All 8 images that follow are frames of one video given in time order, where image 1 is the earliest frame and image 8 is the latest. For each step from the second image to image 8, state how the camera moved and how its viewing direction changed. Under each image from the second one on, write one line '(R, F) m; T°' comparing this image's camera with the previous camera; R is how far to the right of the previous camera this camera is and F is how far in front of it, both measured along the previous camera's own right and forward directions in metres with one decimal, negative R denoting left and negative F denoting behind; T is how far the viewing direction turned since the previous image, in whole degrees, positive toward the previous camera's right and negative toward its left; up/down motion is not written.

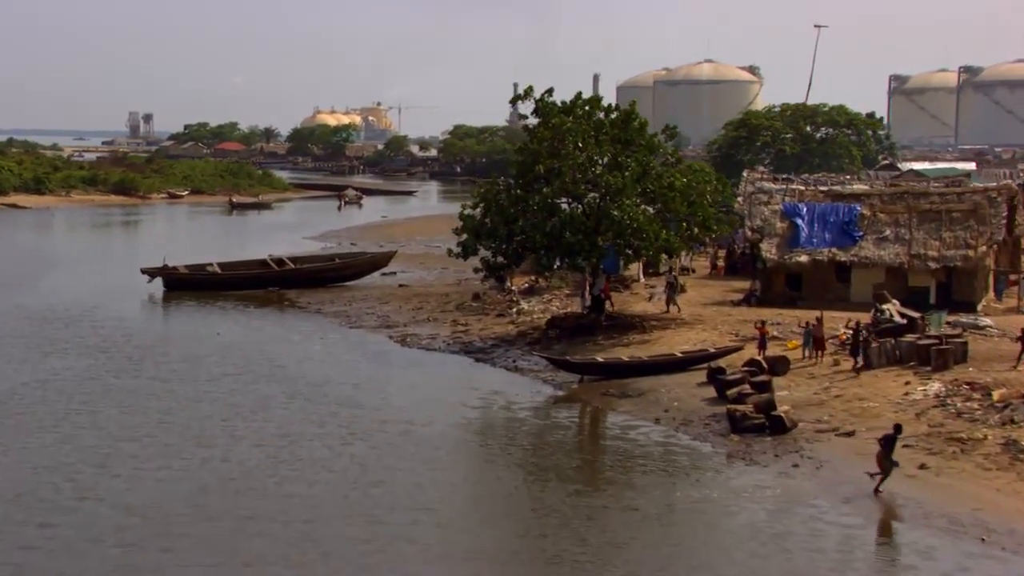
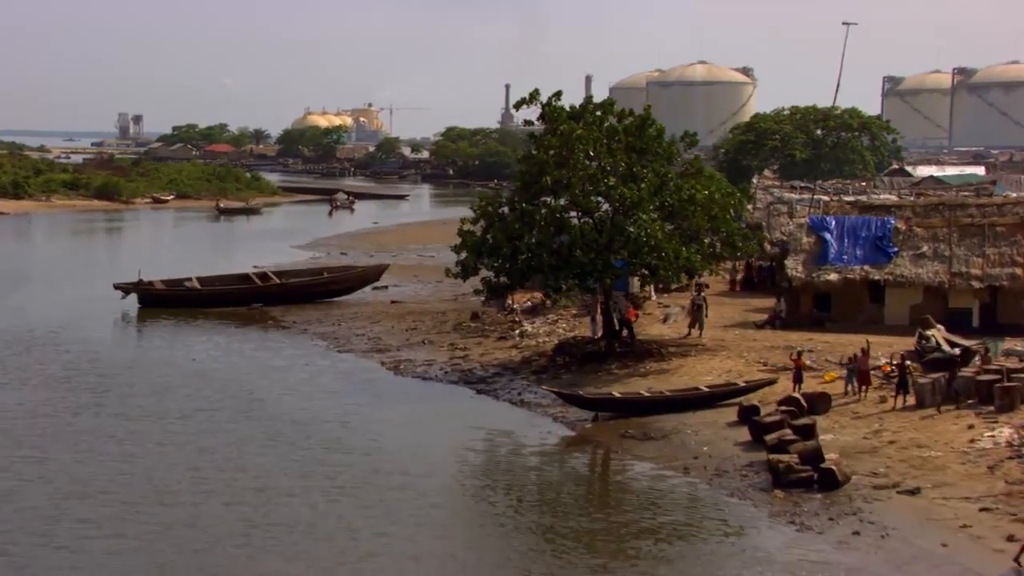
(-0.2, +2.1) m; 0°
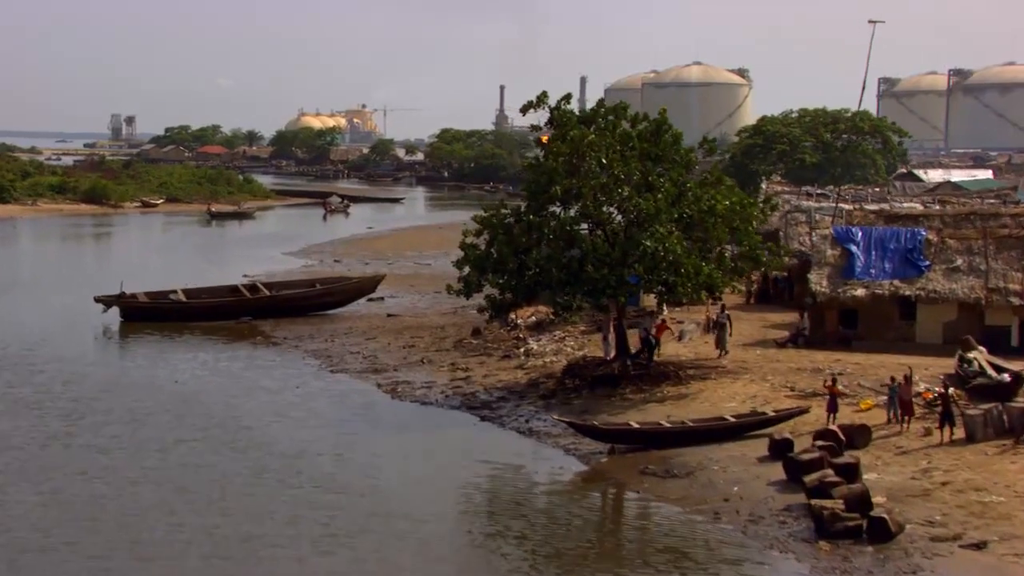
(-0.2, +1.5) m; 0°
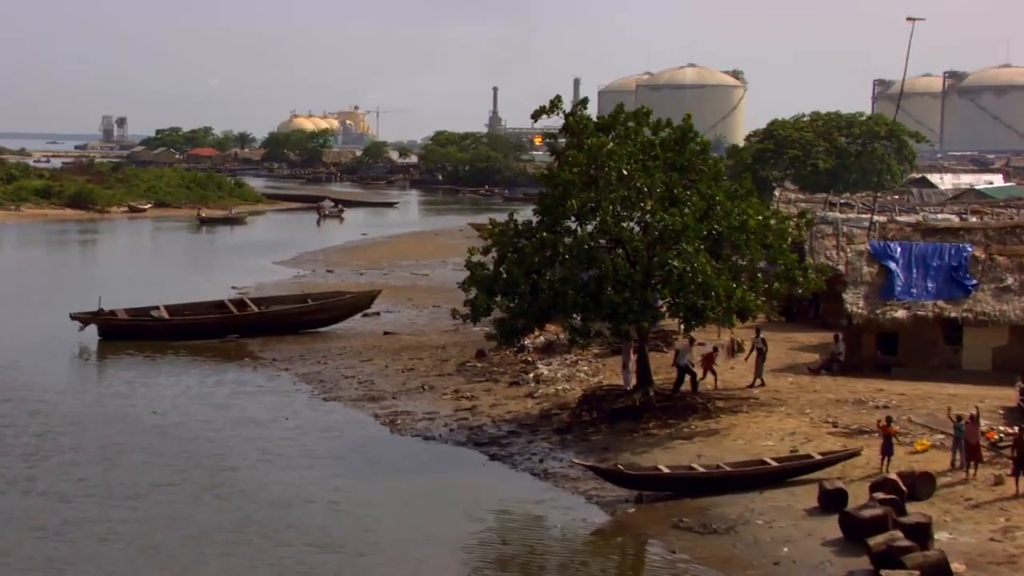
(-0.2, +1.8) m; 0°
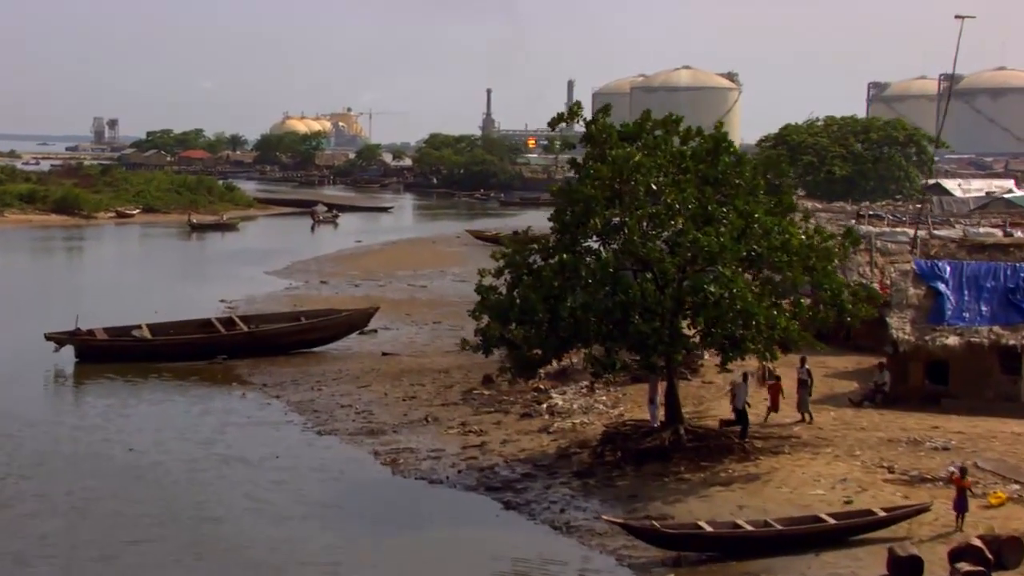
(-0.3, +1.8) m; 0°
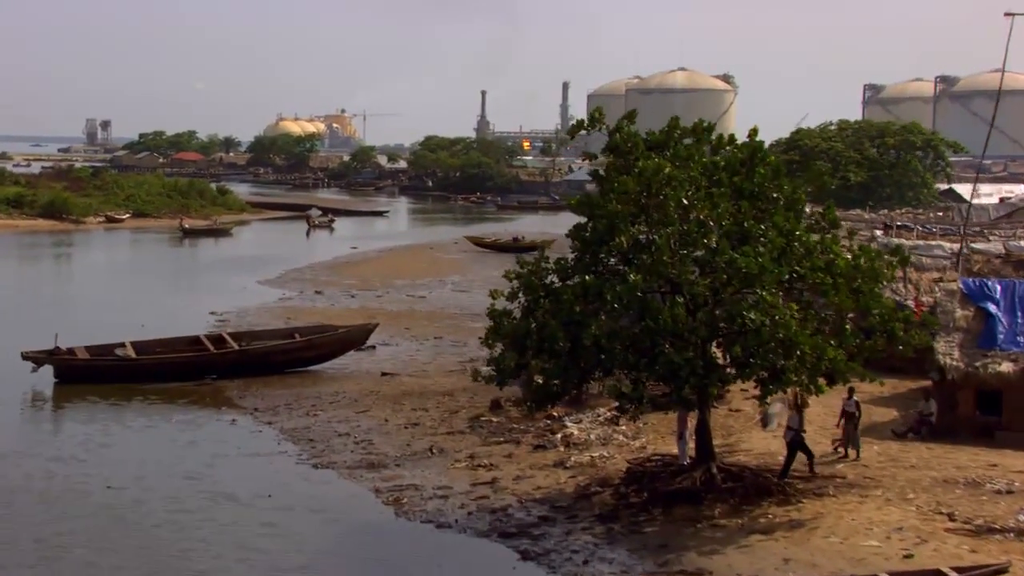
(-0.2, +1.5) m; 0°
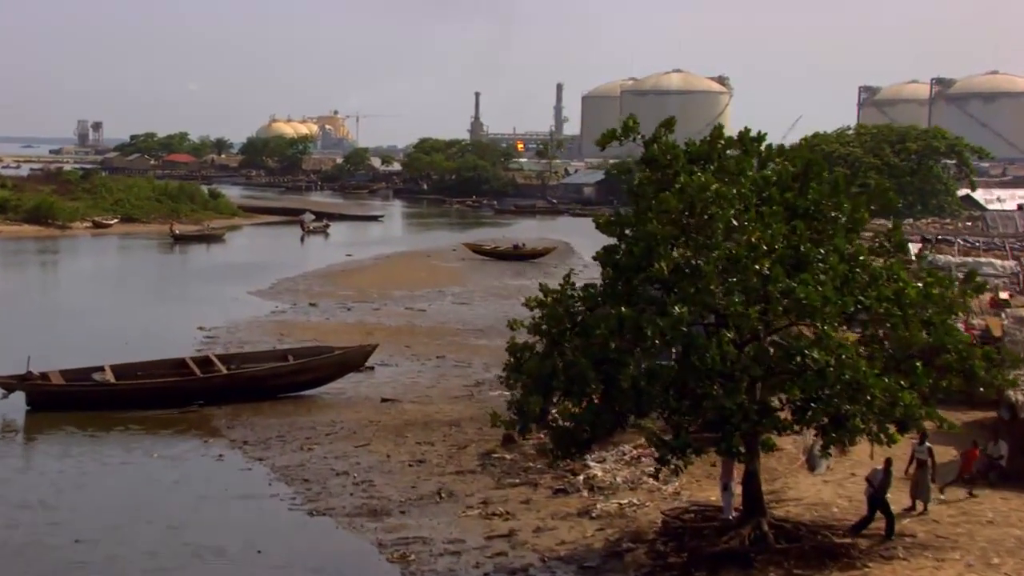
(-0.3, +1.8) m; 0°
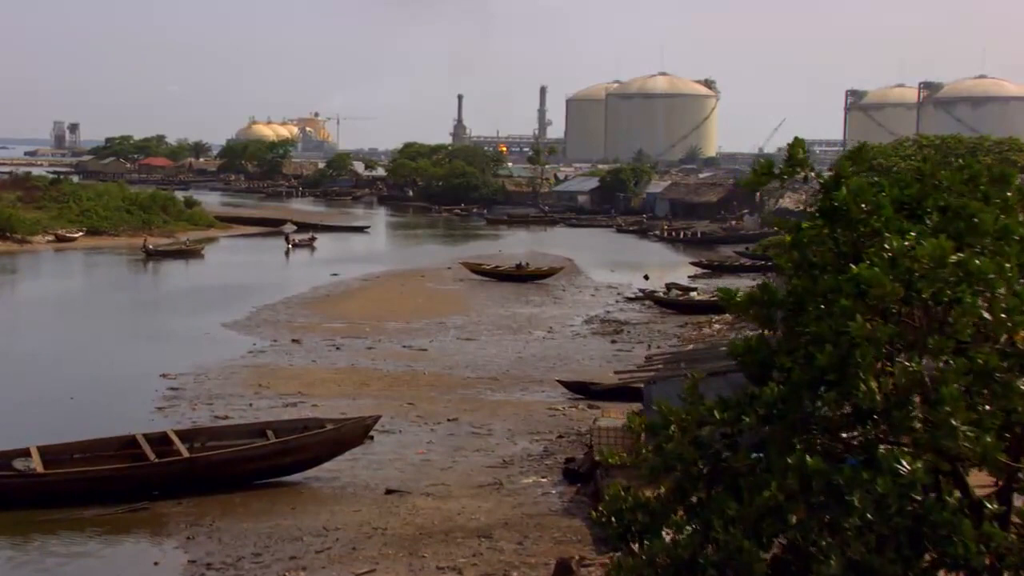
(-0.8, +4.7) m; +1°
